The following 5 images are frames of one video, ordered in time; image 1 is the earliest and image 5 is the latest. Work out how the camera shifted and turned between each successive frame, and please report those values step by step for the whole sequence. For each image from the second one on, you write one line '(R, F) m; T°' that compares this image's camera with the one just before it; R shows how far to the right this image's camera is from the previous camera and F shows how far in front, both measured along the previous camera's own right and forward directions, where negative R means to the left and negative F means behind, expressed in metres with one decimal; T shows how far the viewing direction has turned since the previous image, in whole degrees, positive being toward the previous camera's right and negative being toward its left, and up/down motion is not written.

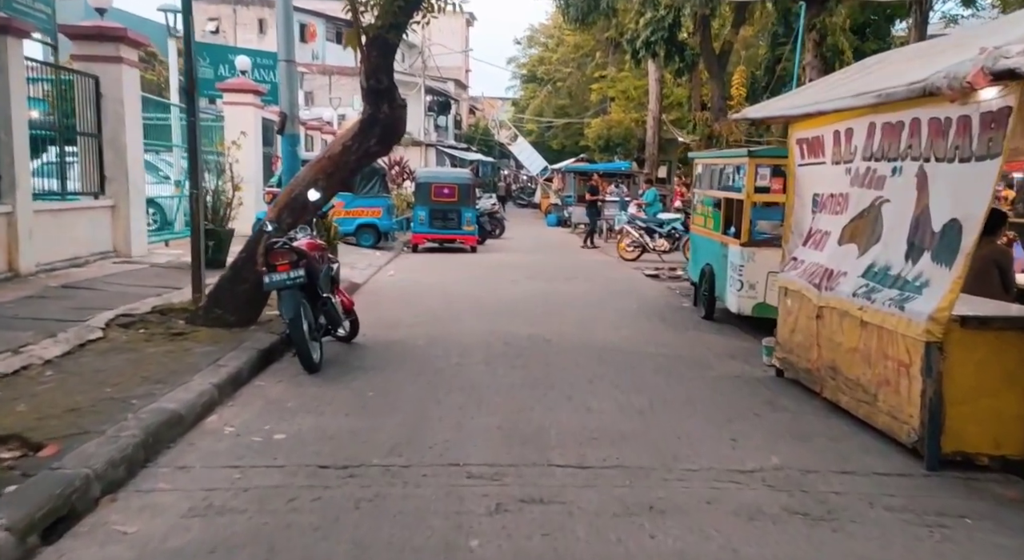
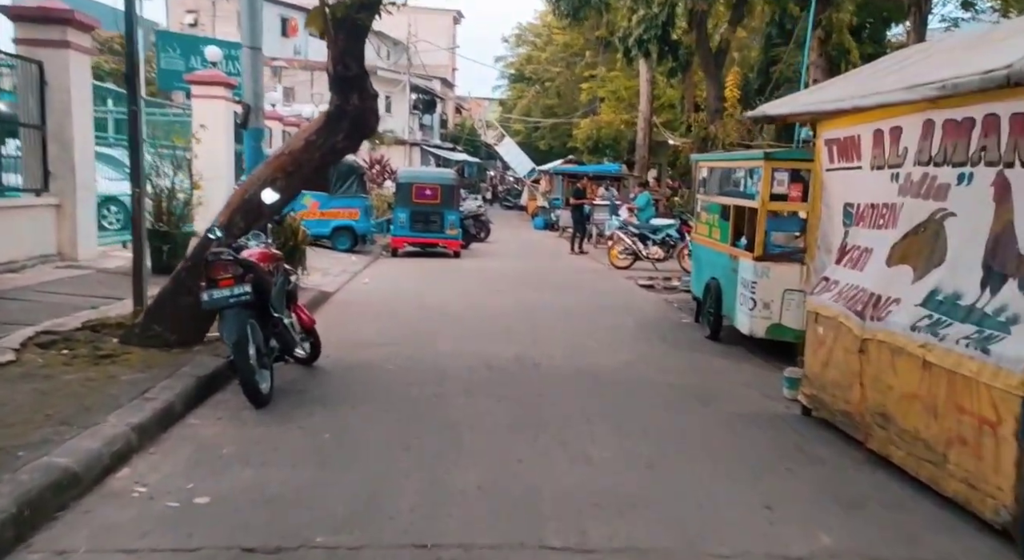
(0.0, +1.1) m; +1°
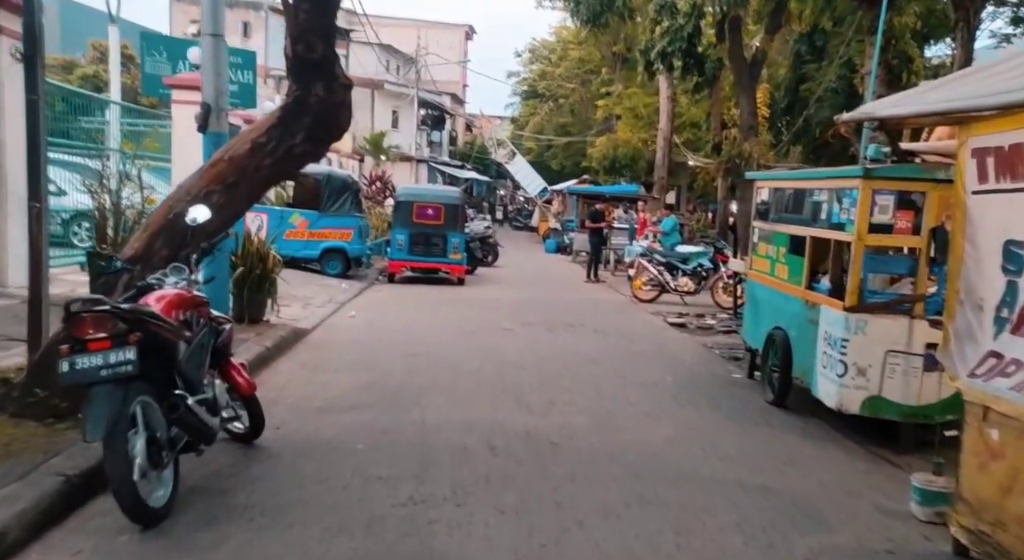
(0.0, +2.0) m; -1°
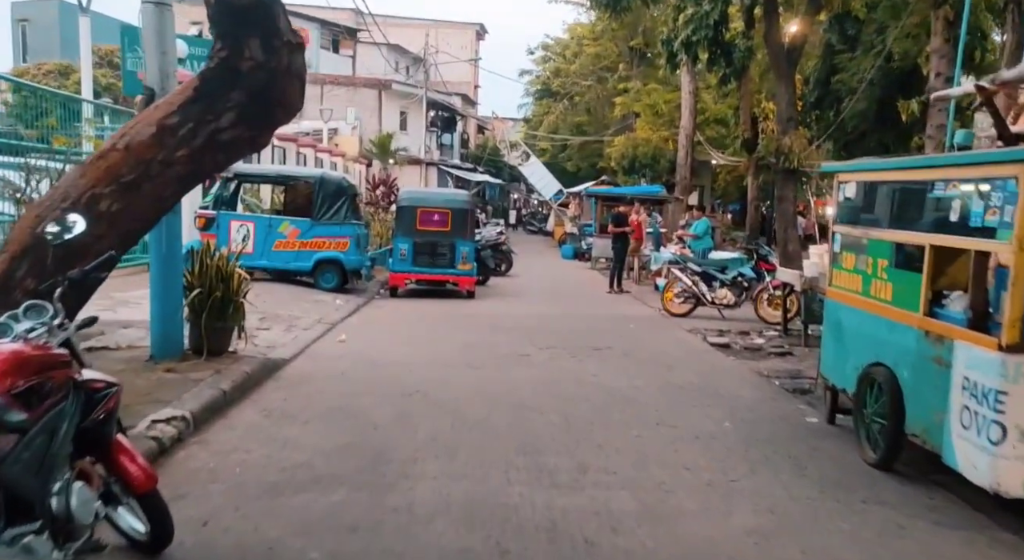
(0.0, +1.7) m; -1°
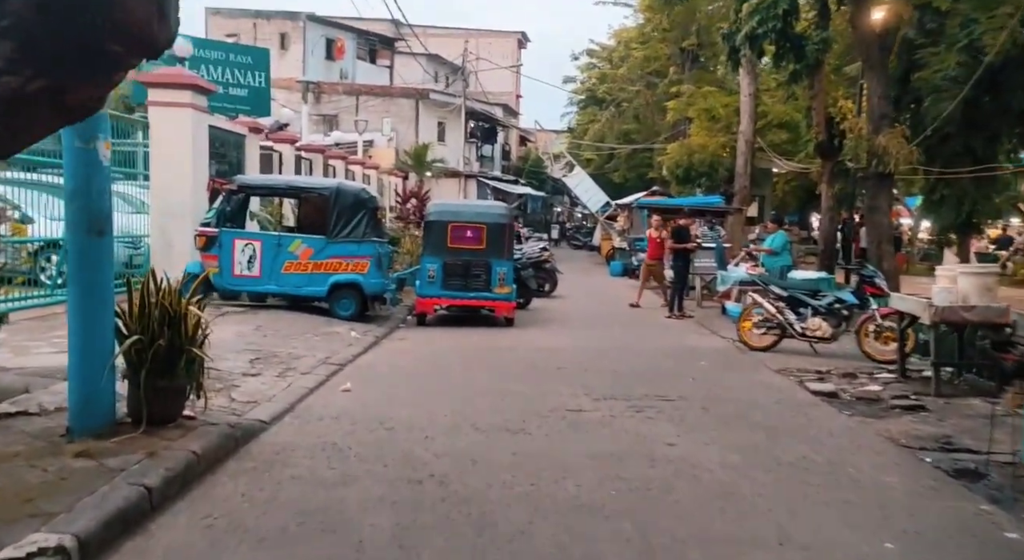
(0.0, +2.2) m; -3°
